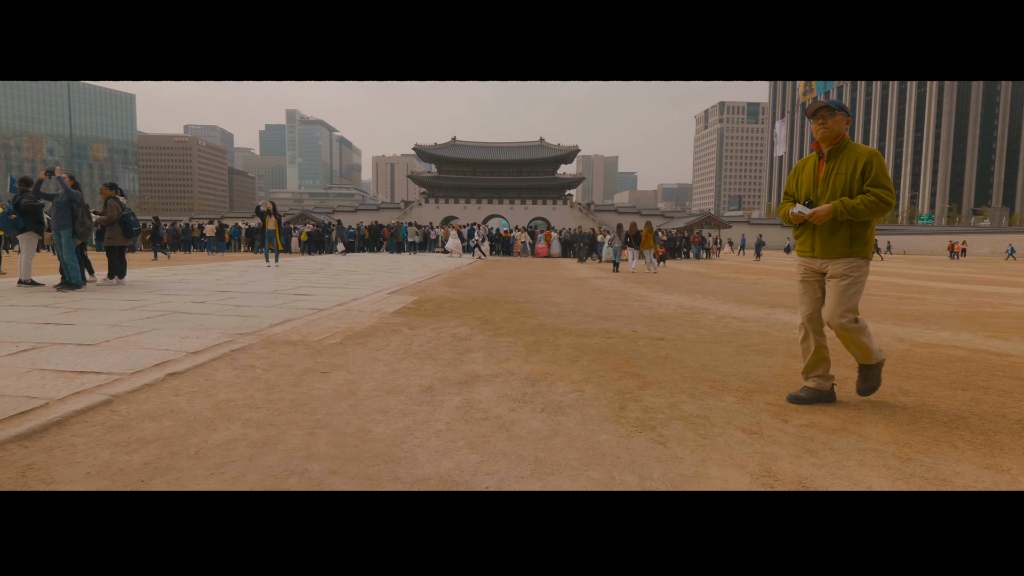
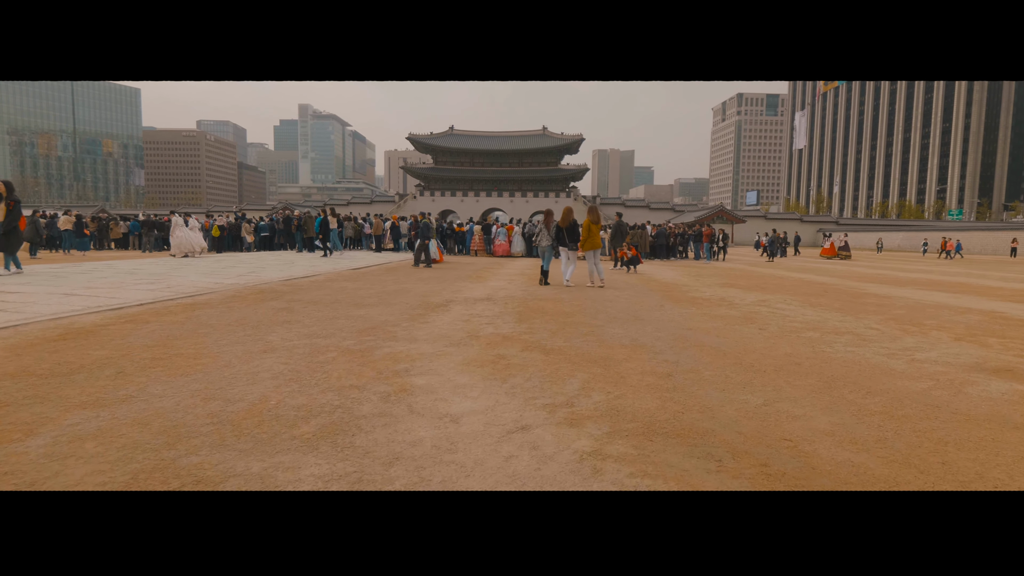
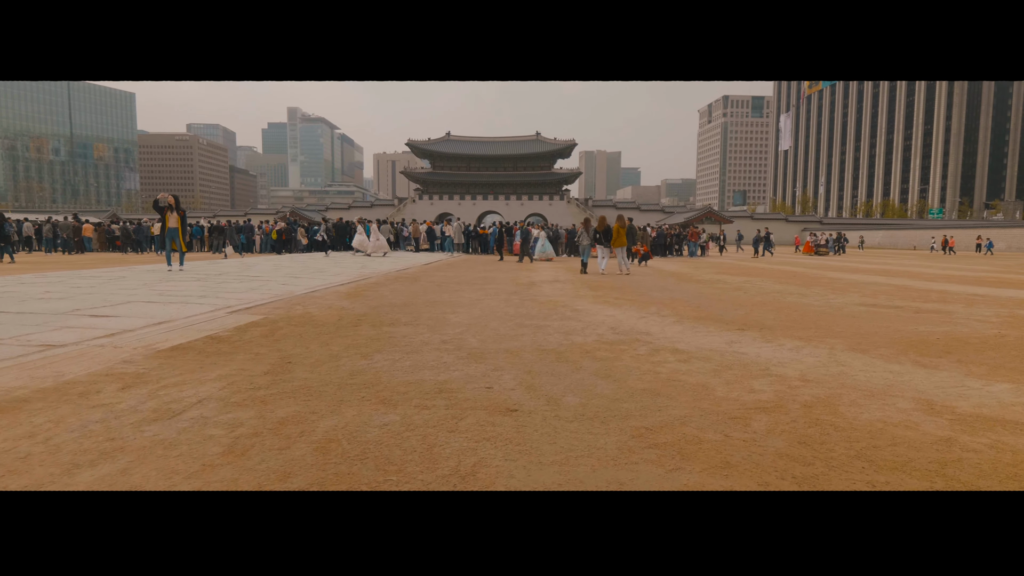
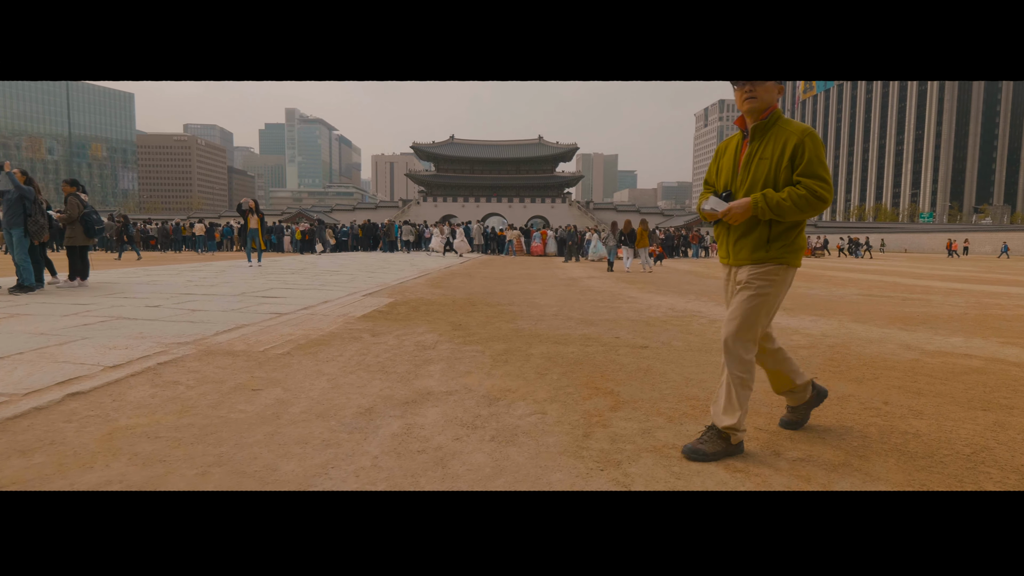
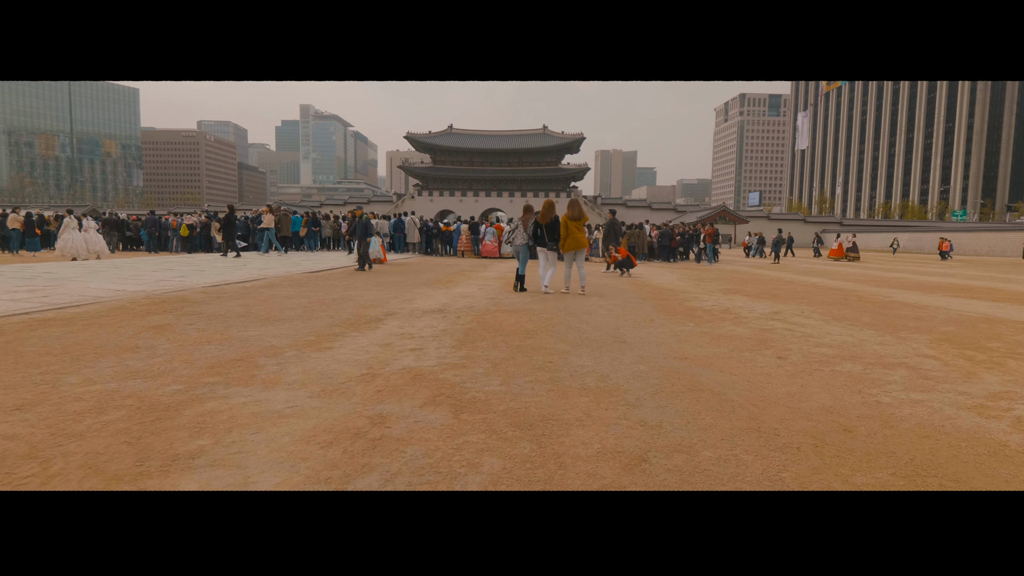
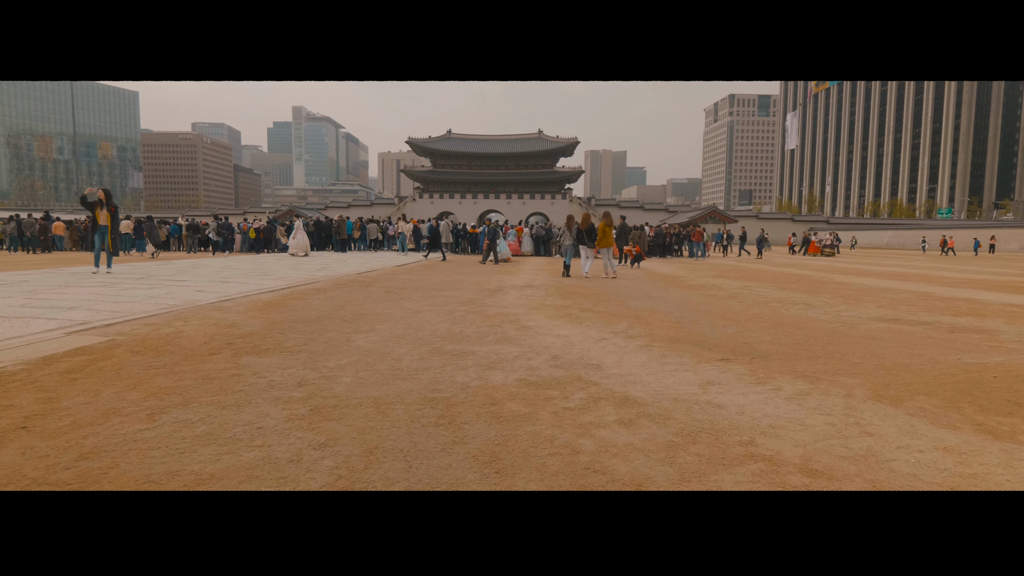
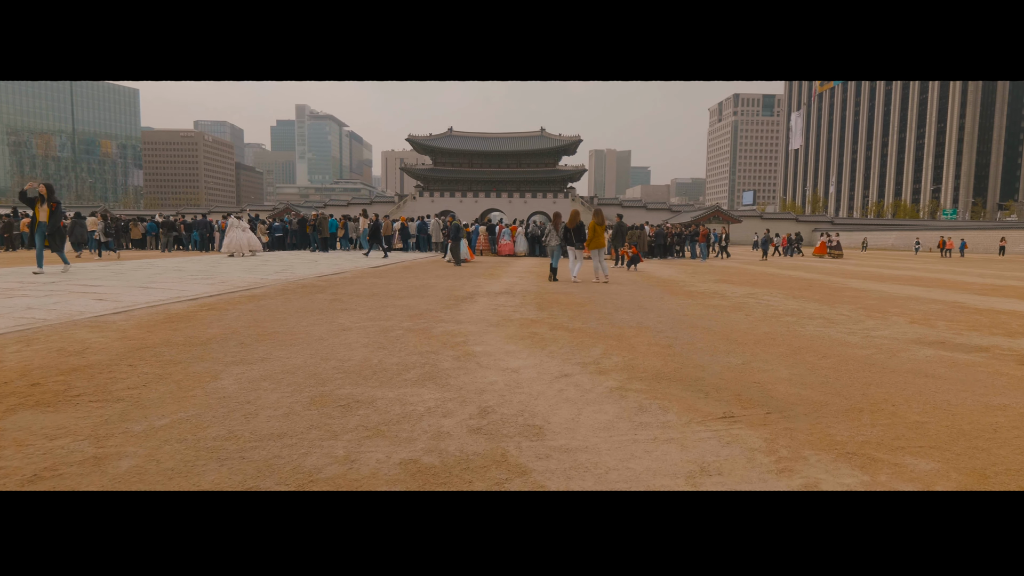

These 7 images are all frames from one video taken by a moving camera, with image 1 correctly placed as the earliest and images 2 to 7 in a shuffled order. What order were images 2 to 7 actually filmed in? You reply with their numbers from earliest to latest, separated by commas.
4, 3, 6, 7, 2, 5
